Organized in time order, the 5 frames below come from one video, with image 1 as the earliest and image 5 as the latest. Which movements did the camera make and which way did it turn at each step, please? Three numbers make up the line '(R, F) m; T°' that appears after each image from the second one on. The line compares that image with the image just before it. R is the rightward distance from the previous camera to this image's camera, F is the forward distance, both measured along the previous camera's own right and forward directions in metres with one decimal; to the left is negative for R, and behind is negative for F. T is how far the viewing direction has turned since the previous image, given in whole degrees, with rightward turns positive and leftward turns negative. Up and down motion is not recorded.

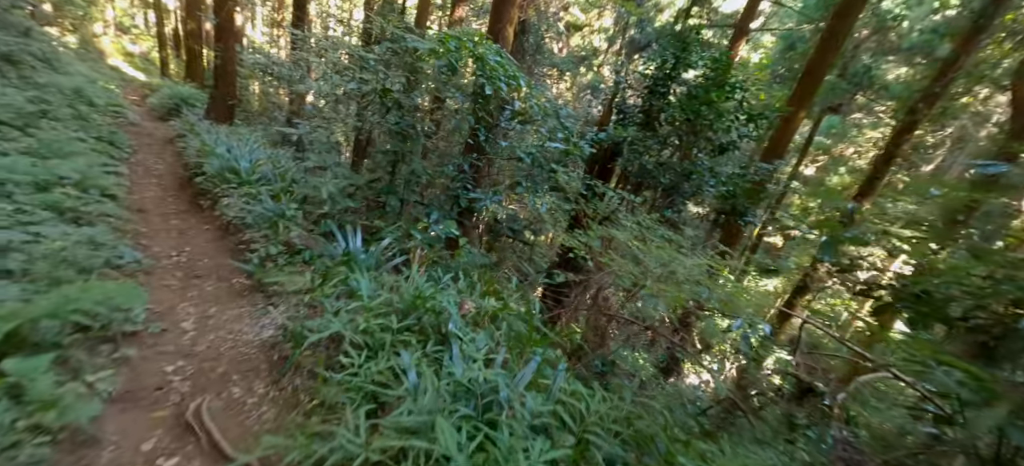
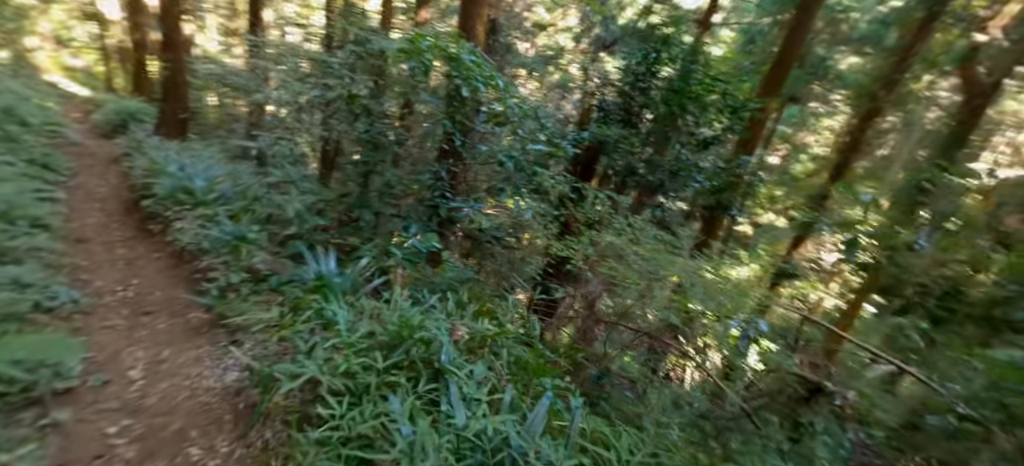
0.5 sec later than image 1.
(-0.1, +0.3) m; +3°
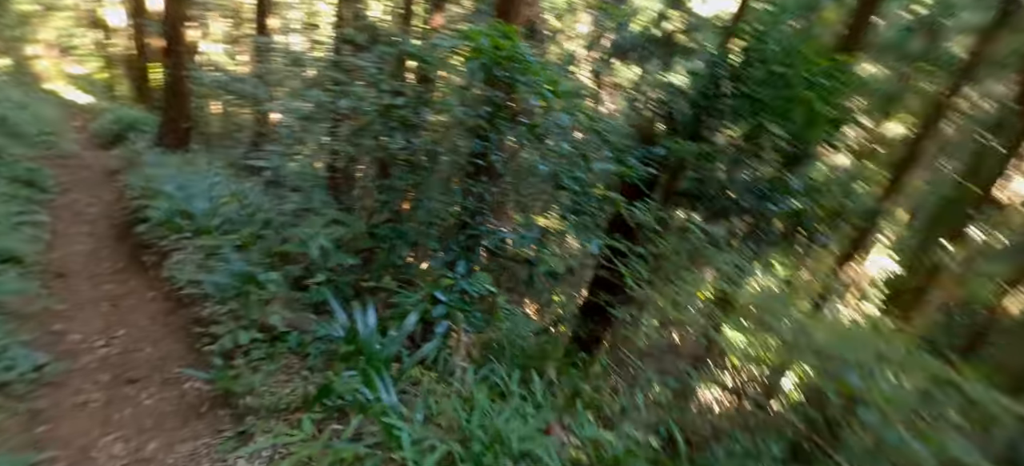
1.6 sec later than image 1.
(-0.6, +0.9) m; 0°
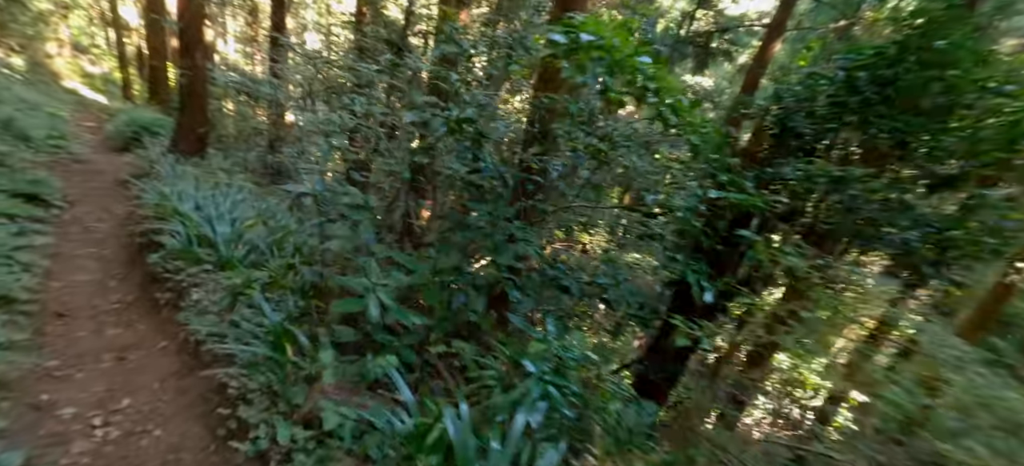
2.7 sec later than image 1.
(-0.7, +0.8) m; -1°
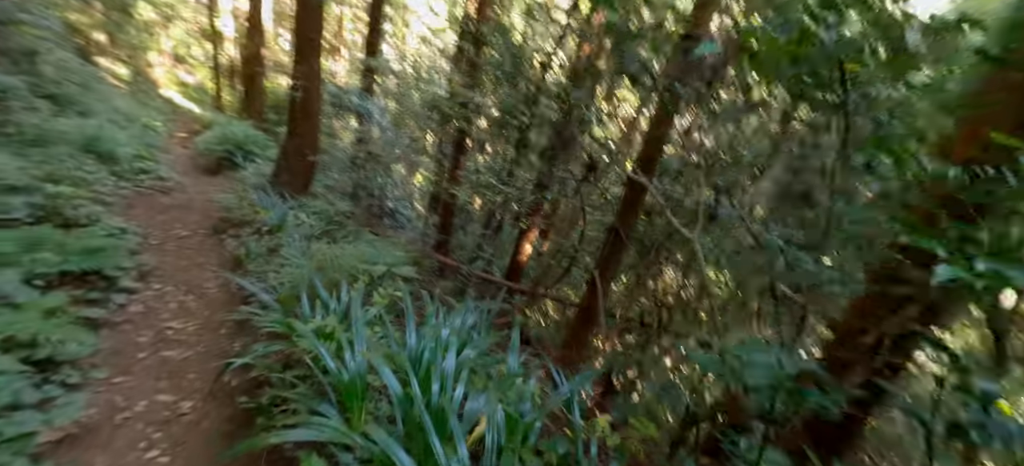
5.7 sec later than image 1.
(-2.6, +2.8) m; -7°
